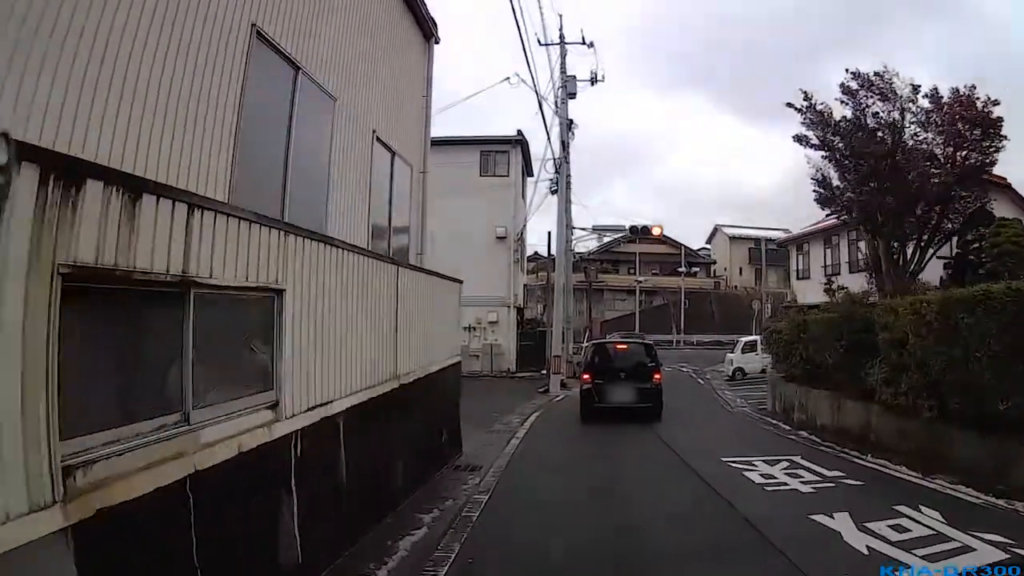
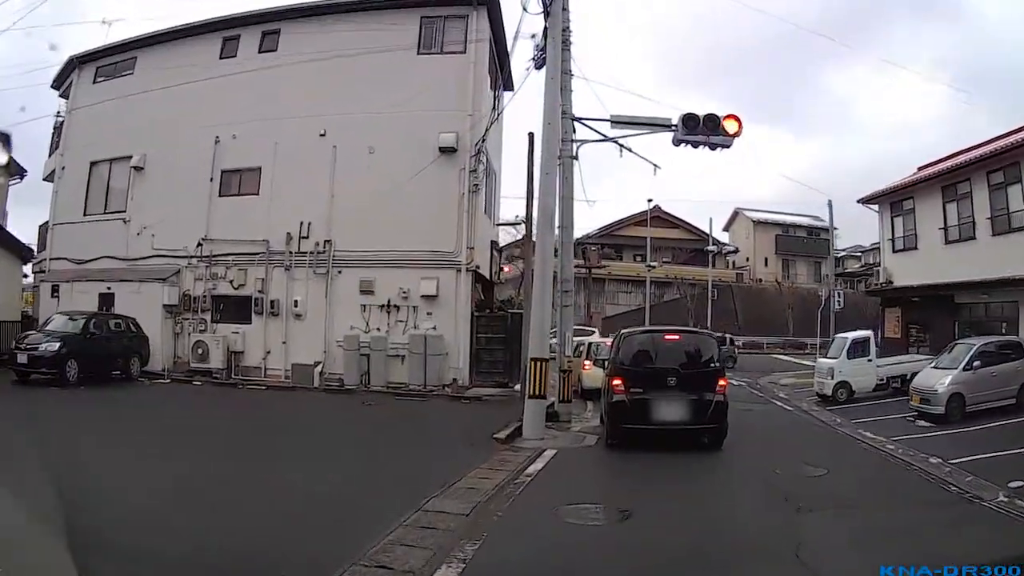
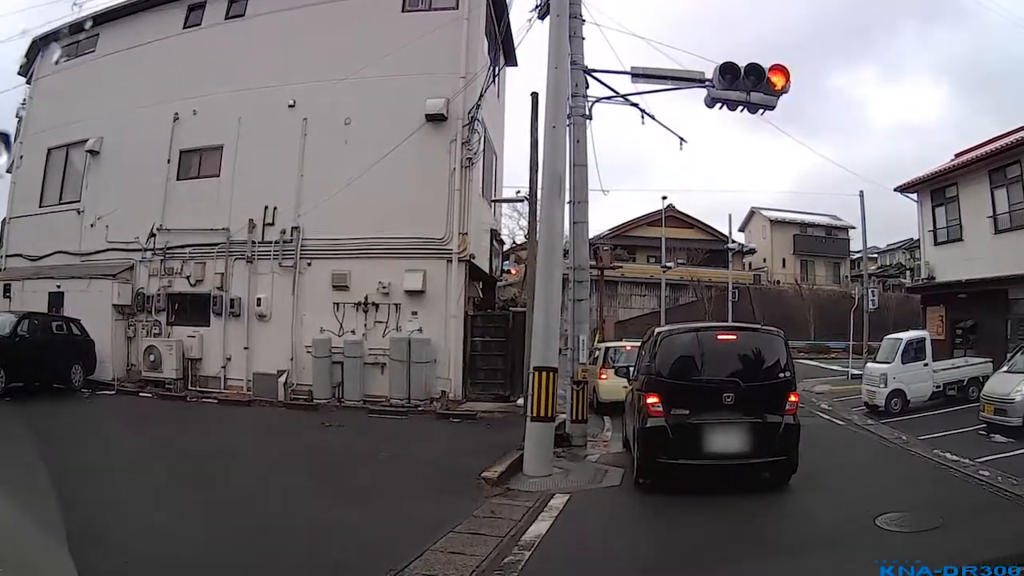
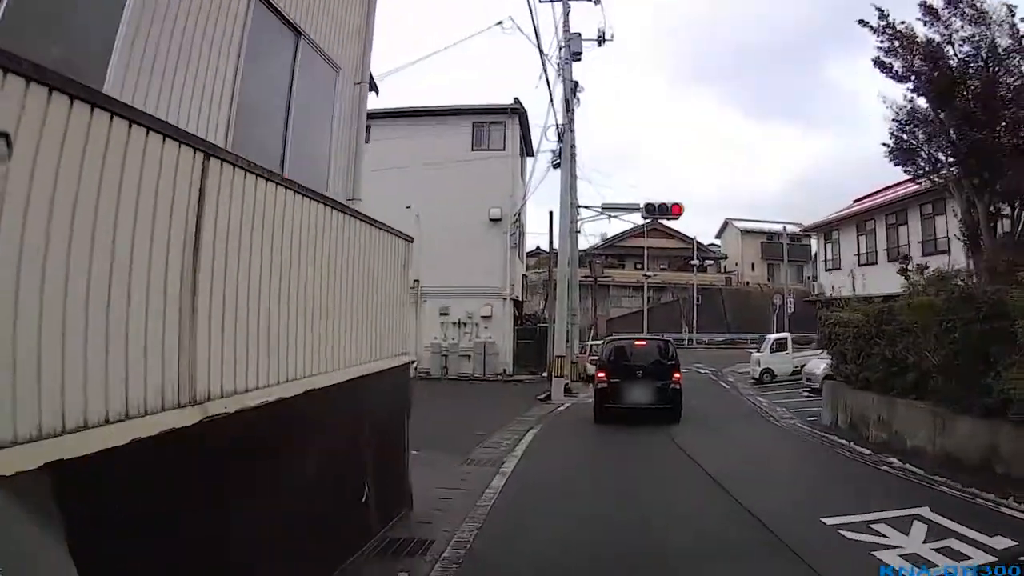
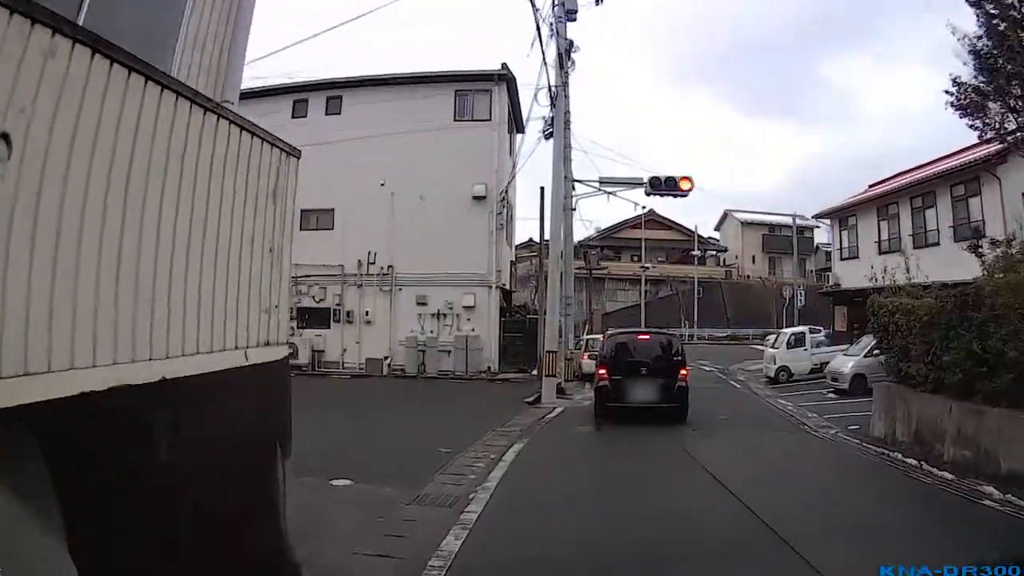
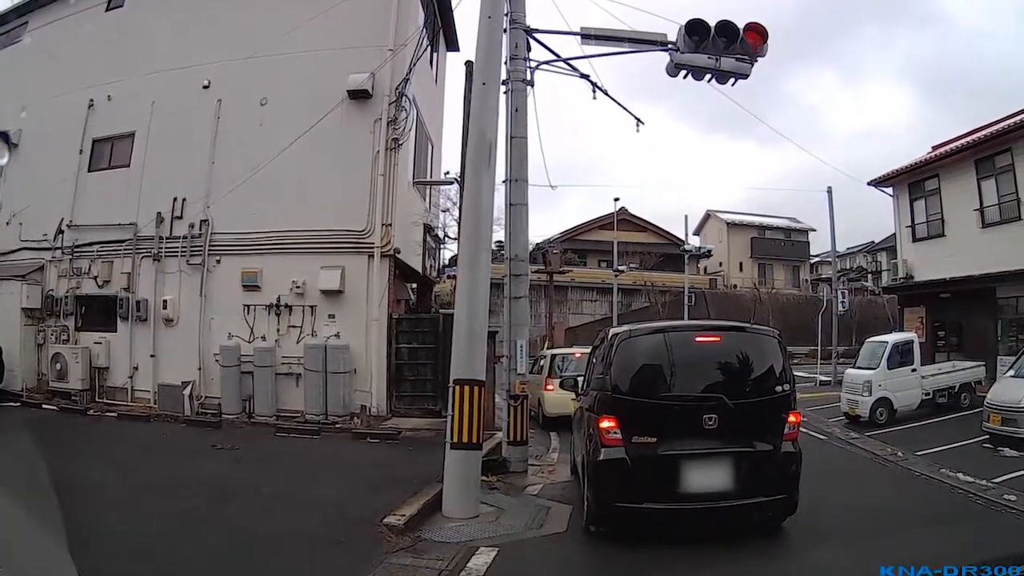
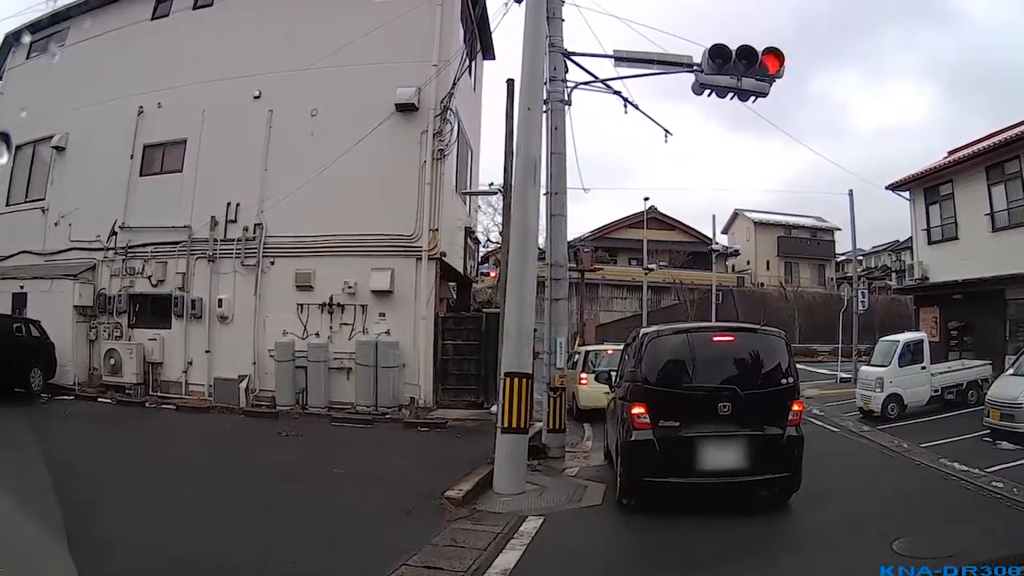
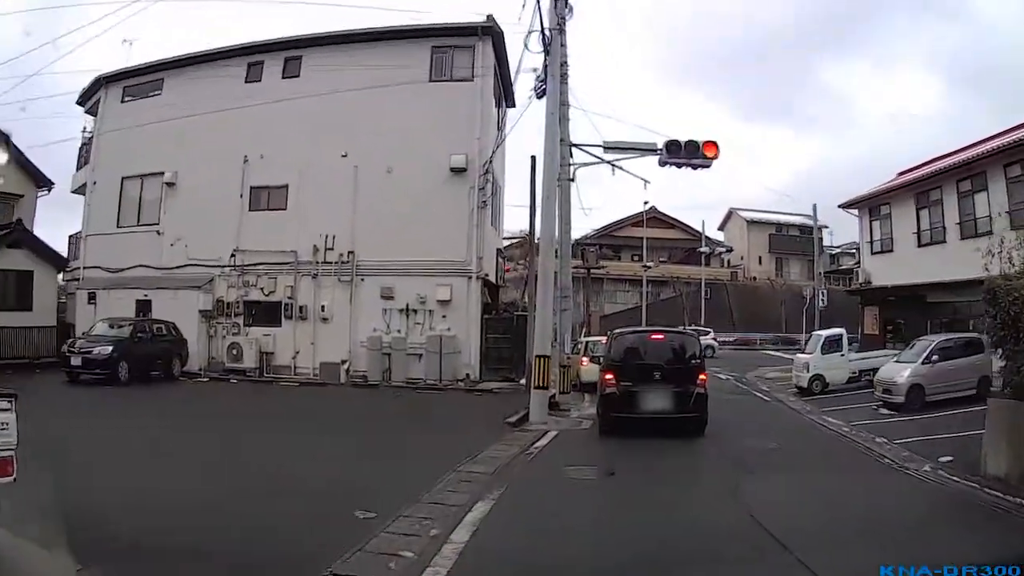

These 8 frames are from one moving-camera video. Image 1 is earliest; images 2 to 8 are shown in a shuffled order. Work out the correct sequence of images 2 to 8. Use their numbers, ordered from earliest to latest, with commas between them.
4, 5, 8, 2, 3, 7, 6
